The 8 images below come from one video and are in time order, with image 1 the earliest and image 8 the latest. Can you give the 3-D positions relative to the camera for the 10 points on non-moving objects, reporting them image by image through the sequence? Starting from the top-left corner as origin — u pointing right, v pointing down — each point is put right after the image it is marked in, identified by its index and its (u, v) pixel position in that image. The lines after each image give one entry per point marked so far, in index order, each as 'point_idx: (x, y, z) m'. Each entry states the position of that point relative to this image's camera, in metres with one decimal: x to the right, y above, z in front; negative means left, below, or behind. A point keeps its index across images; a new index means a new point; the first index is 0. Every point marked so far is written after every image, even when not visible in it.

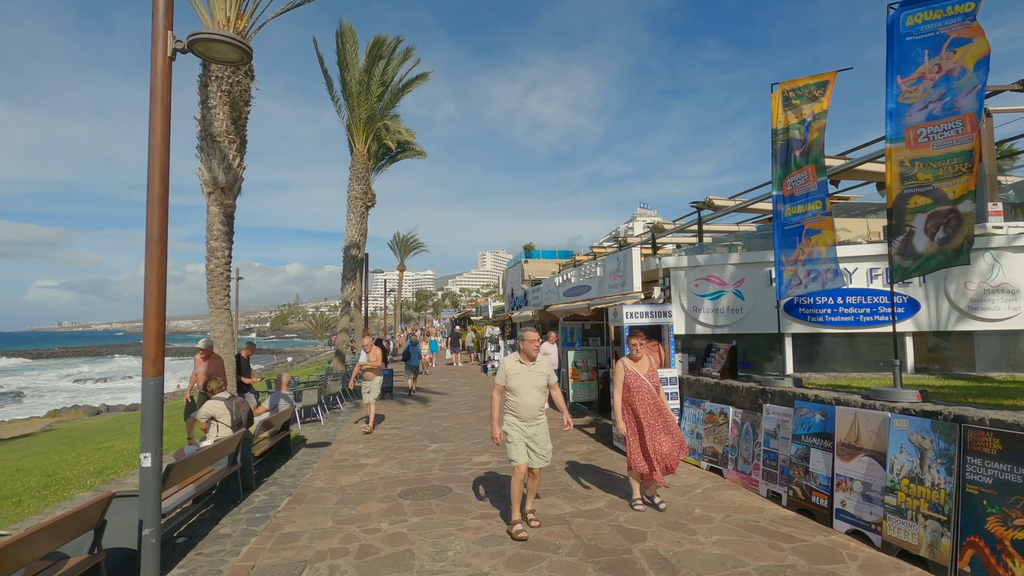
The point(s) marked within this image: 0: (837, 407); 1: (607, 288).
0: (+3.2, -1.2, +5.2) m
1: (+1.9, 0.0, +10.8) m
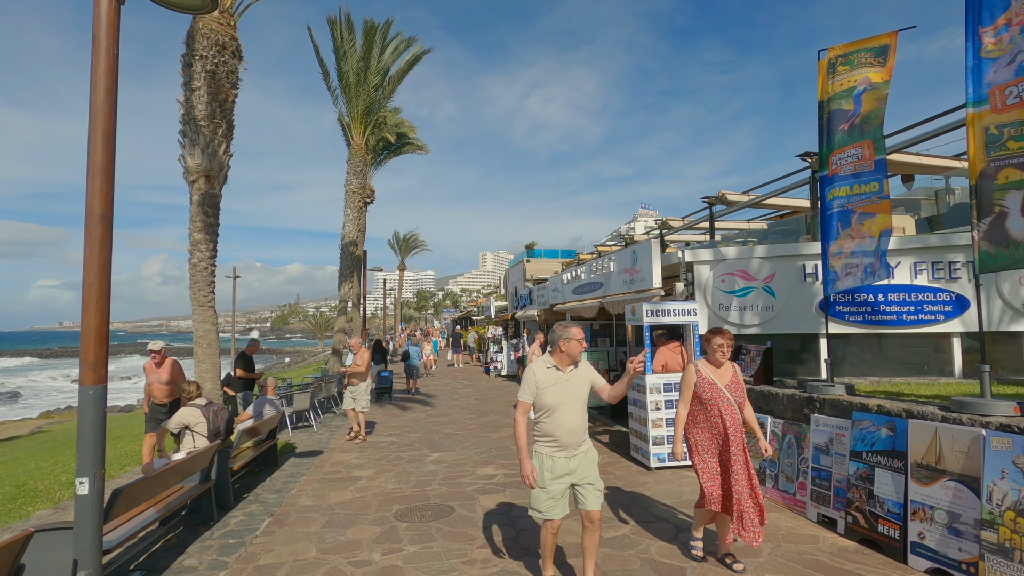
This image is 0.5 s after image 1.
0: (+3.3, -1.1, +4.4) m
1: (+2.1, +0.1, +10.0) m
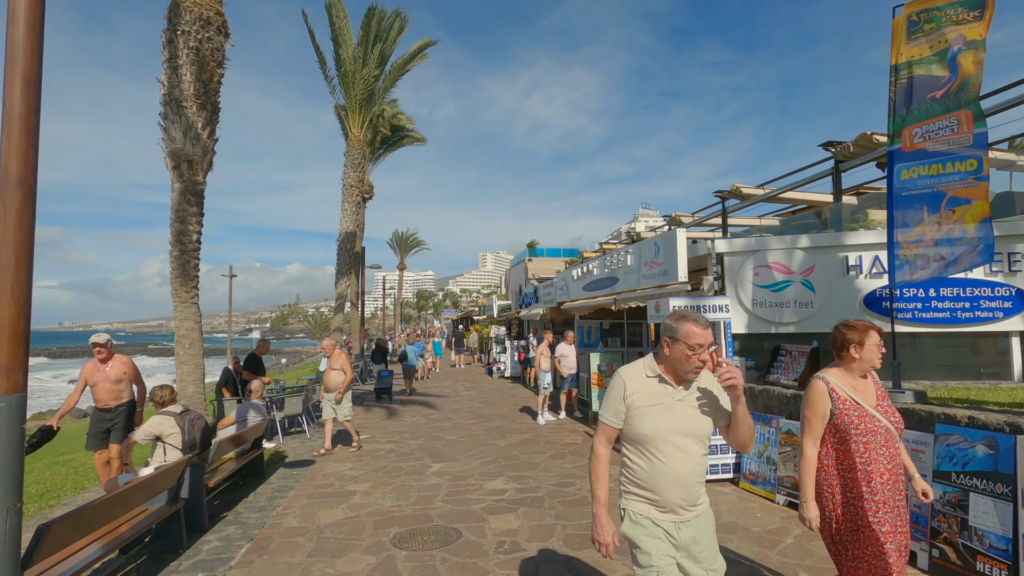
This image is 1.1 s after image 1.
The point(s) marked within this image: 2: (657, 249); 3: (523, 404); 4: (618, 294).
0: (+3.4, -1.0, +3.6) m
1: (+2.2, +0.1, +9.2) m
2: (+2.3, +0.6, +8.5) m
3: (+0.3, -3.0, +13.9) m
4: (+2.0, -0.1, +9.9) m
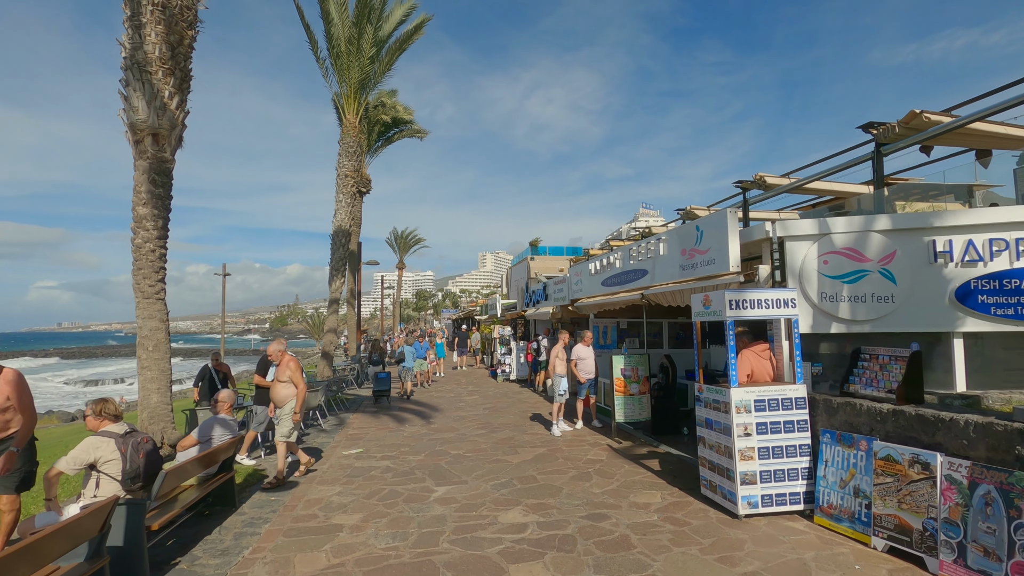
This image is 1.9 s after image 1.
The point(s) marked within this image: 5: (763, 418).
0: (+3.7, -0.9, +2.4) m
1: (+2.4, +0.2, +8.0) m
2: (+2.5, +0.7, +7.3) m
3: (+0.5, -2.9, +12.7) m
4: (+2.2, 0.0, +8.7) m
5: (+2.6, -1.3, +5.5) m
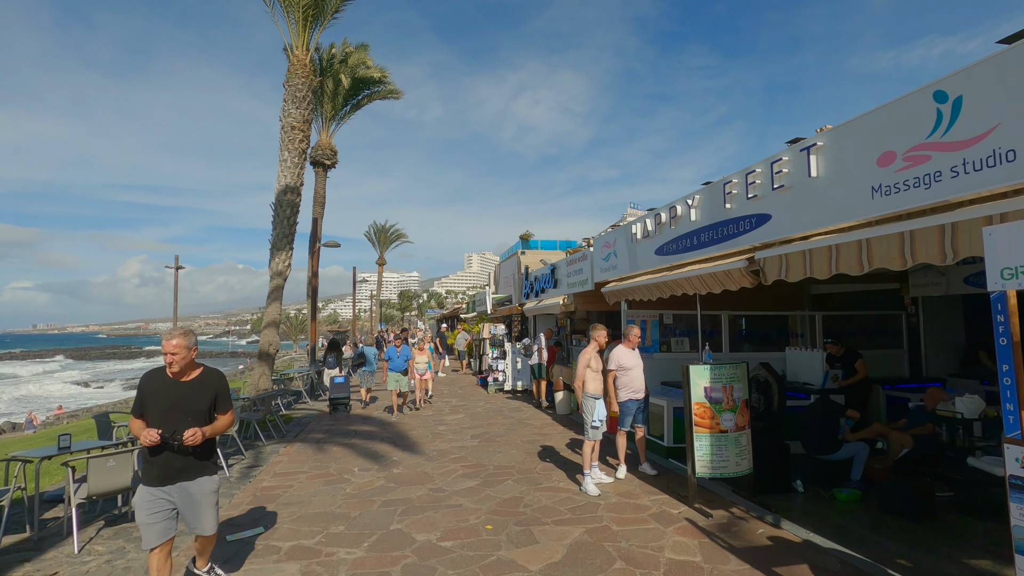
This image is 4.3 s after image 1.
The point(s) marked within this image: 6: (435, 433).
0: (+3.9, -0.5, -1.3) m
1: (+2.6, +0.6, +4.2) m
2: (+2.7, +1.1, +3.5) m
3: (+0.5, -2.6, +8.8) m
4: (+2.3, +0.4, +4.9) m
5: (+2.8, -0.9, +1.7) m
6: (-1.5, -2.8, +10.2) m
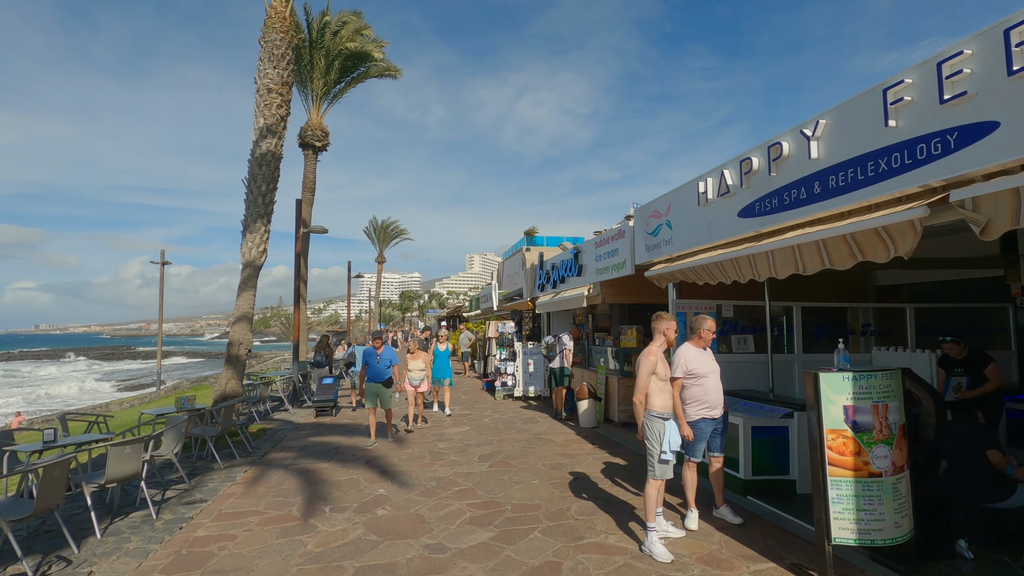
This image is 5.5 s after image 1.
0: (+4.2, -0.3, -3.3) m
1: (+2.8, +0.9, +2.3) m
2: (+3.0, +1.3, +1.6) m
3: (+0.8, -2.4, +6.9) m
4: (+2.6, +0.6, +3.0) m
5: (+3.0, -0.7, -0.2) m
6: (-1.2, -2.6, +8.3) m
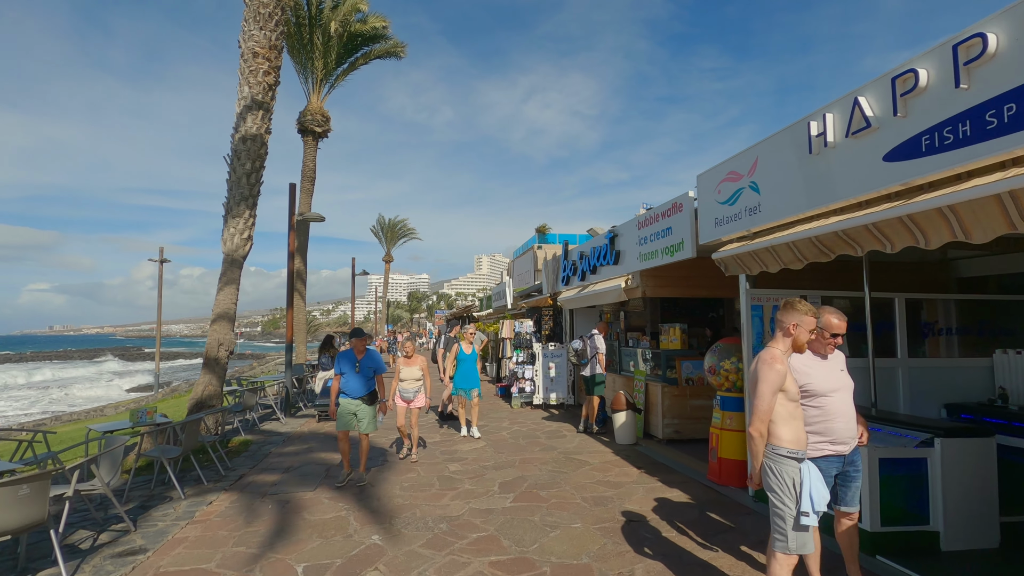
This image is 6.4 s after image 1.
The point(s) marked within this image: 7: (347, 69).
0: (+4.3, -0.1, -4.9) m
1: (+3.1, +1.0, +0.7) m
2: (+3.2, +1.5, 0.0) m
3: (+1.1, -2.2, +5.4) m
4: (+2.8, +0.8, +1.5) m
5: (+3.3, -0.5, -1.8) m
6: (-0.8, -2.4, +6.8) m
7: (-5.8, +7.7, +18.8) m
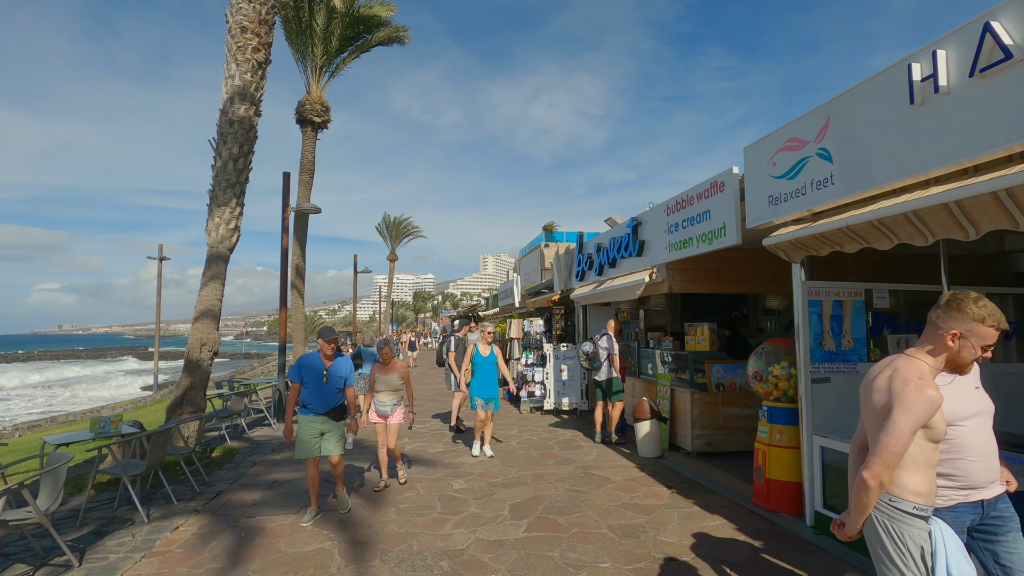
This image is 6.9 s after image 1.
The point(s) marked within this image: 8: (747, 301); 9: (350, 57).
0: (+4.4, 0.0, -5.8) m
1: (+3.2, +1.1, -0.1) m
2: (+3.3, +1.6, -0.9) m
3: (+1.2, -2.1, +4.5) m
4: (+2.9, +0.8, +0.6) m
5: (+3.3, -0.5, -2.7) m
6: (-0.7, -2.3, +5.9) m
7: (-5.5, +7.8, +18.0) m
8: (+4.2, -0.2, +9.4) m
9: (-5.4, +7.8, +18.0) m
